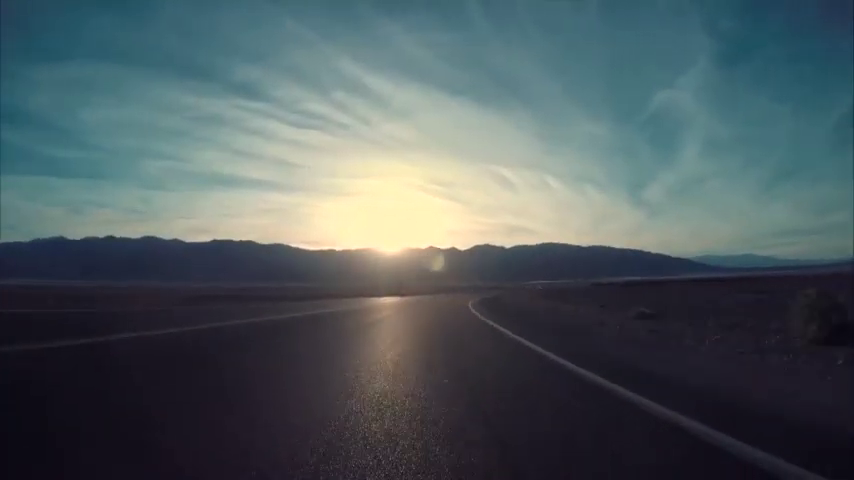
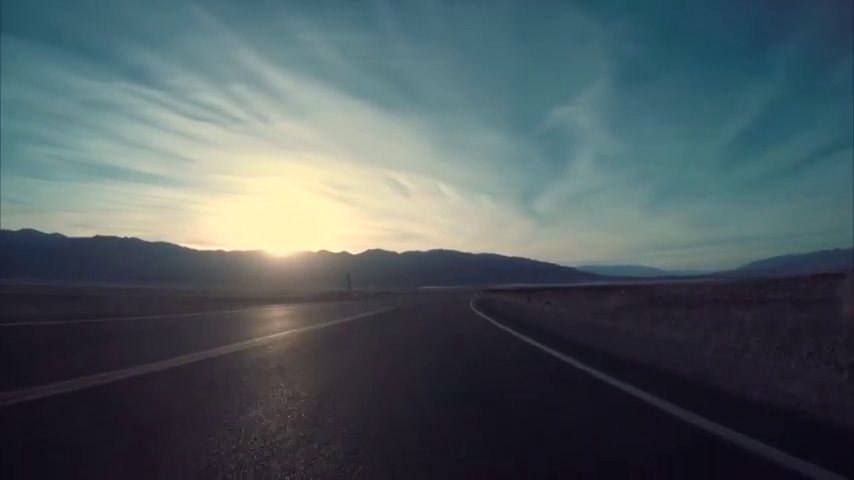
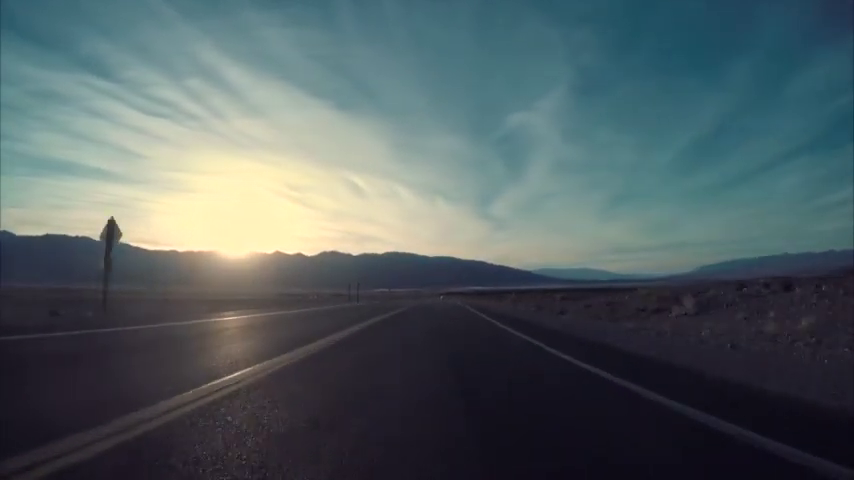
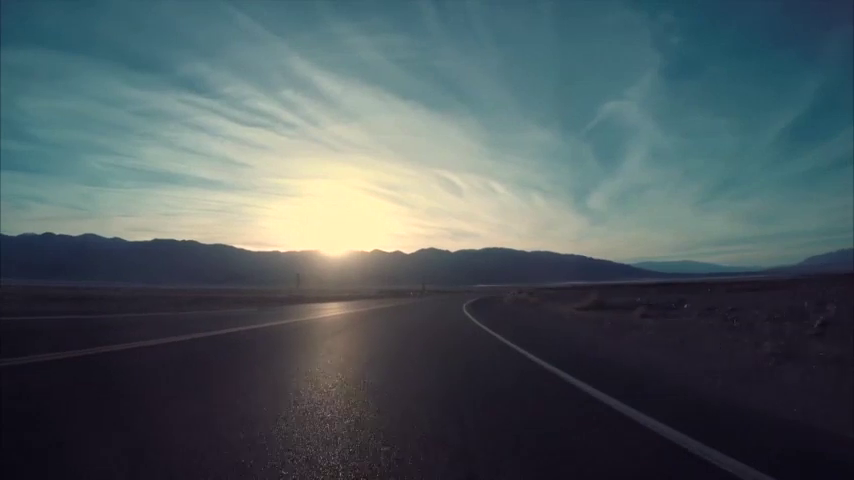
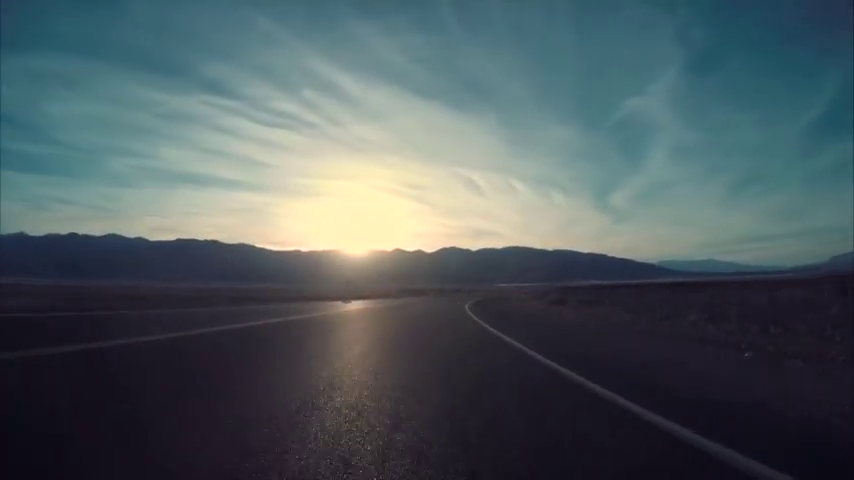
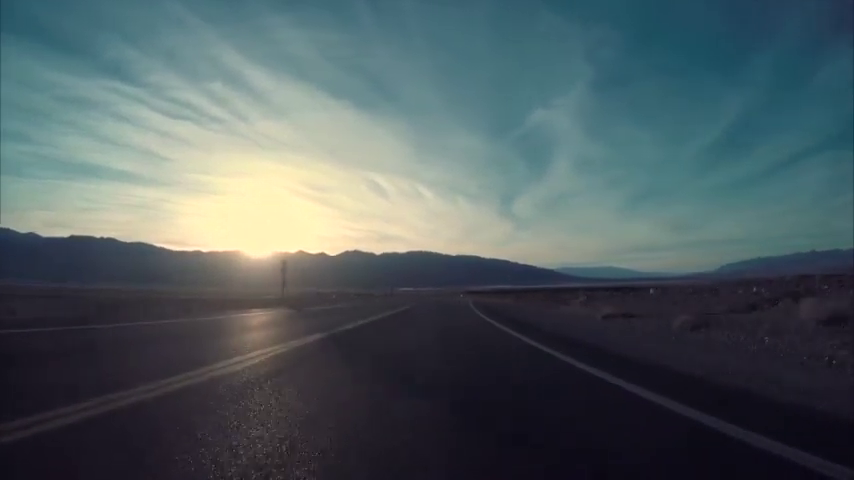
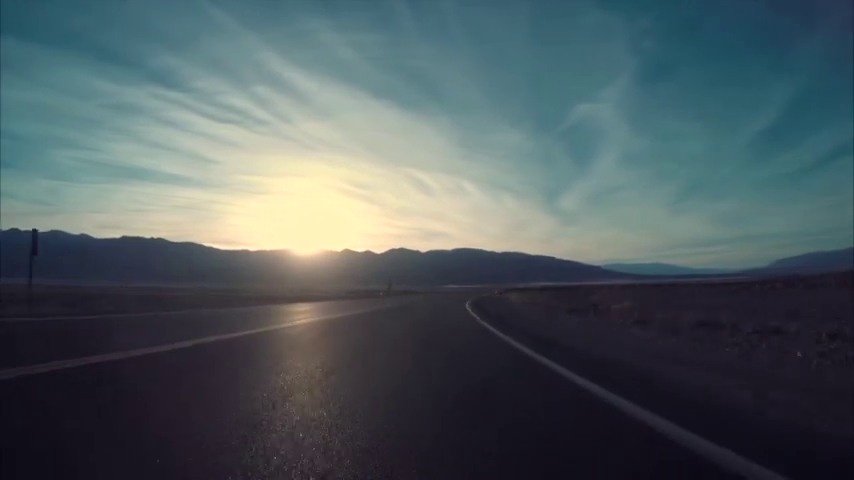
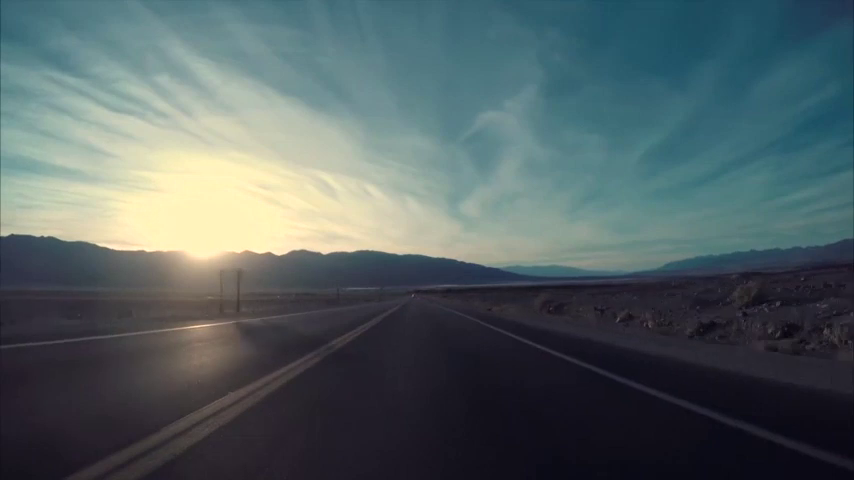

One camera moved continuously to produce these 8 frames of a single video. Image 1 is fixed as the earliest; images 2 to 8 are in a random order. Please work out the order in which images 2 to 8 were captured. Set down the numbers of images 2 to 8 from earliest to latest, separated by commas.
5, 4, 7, 2, 6, 3, 8
